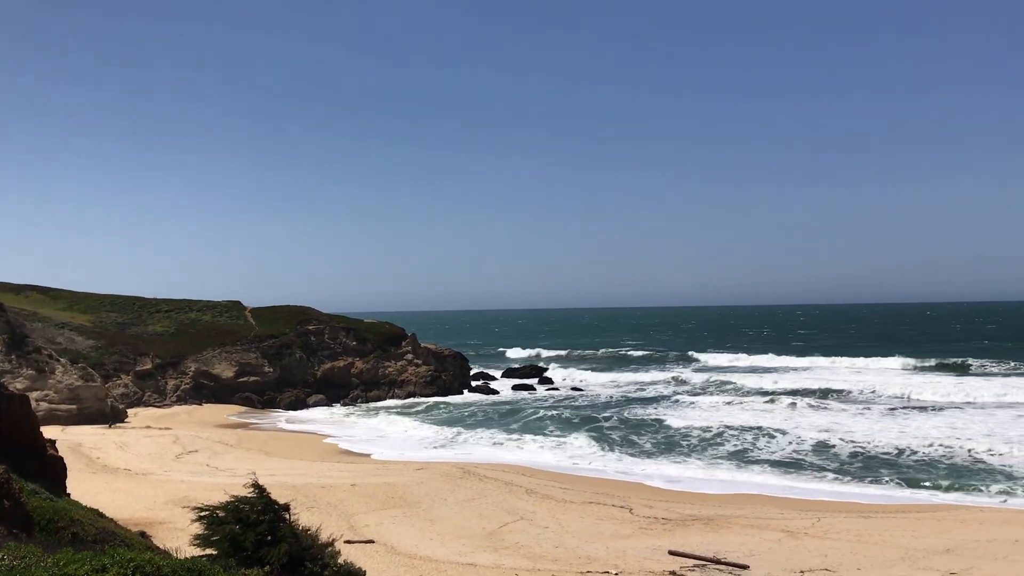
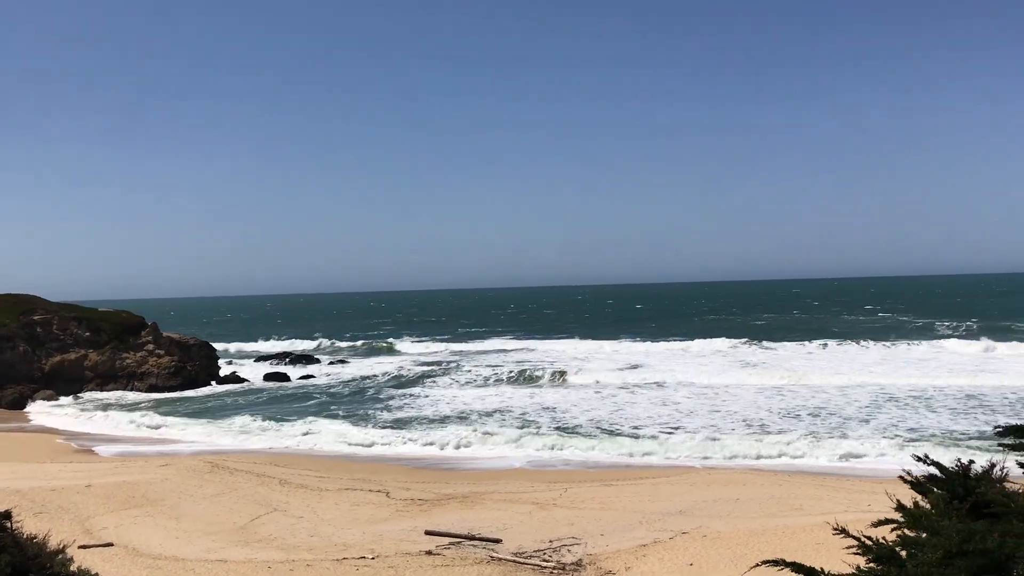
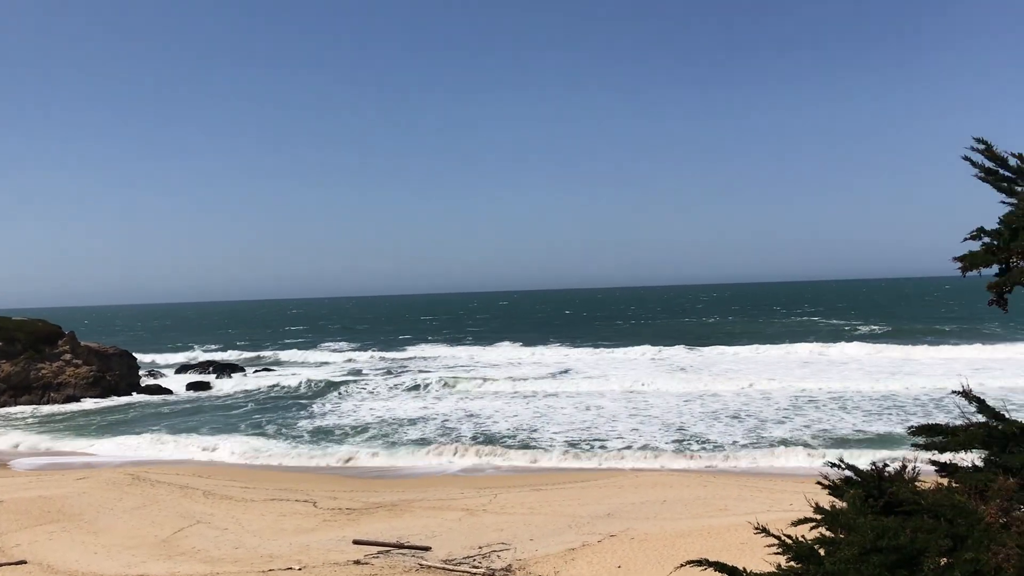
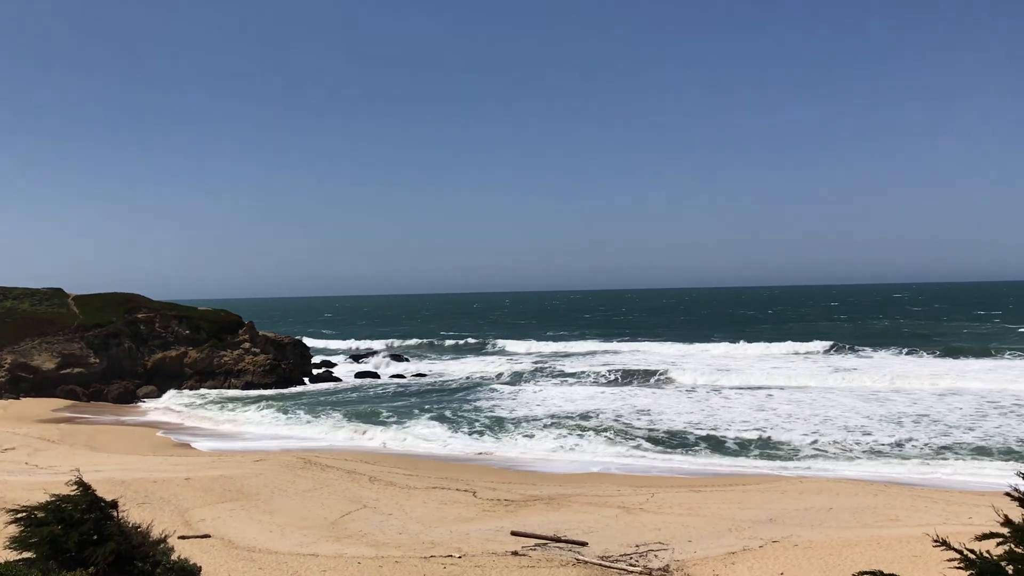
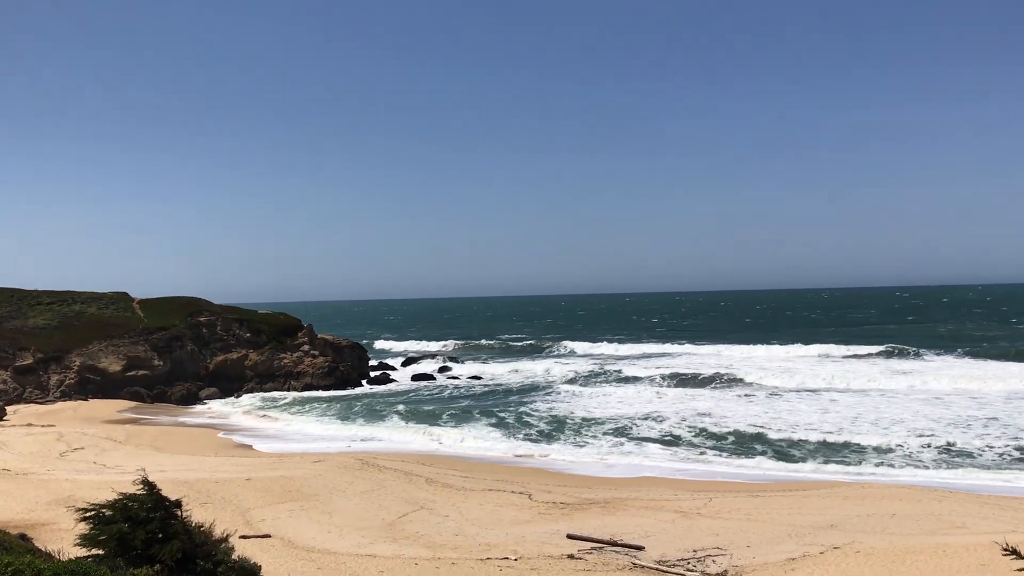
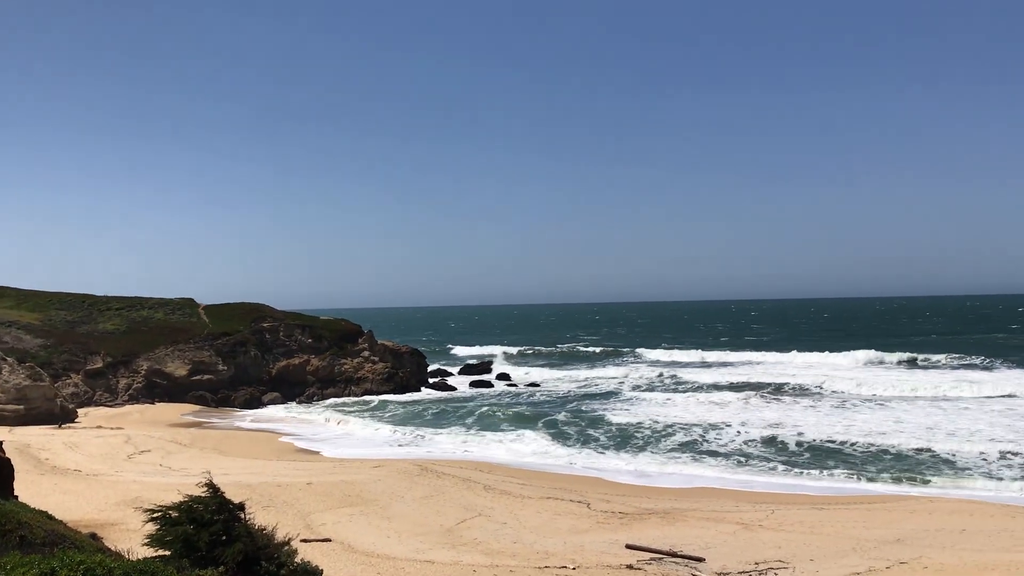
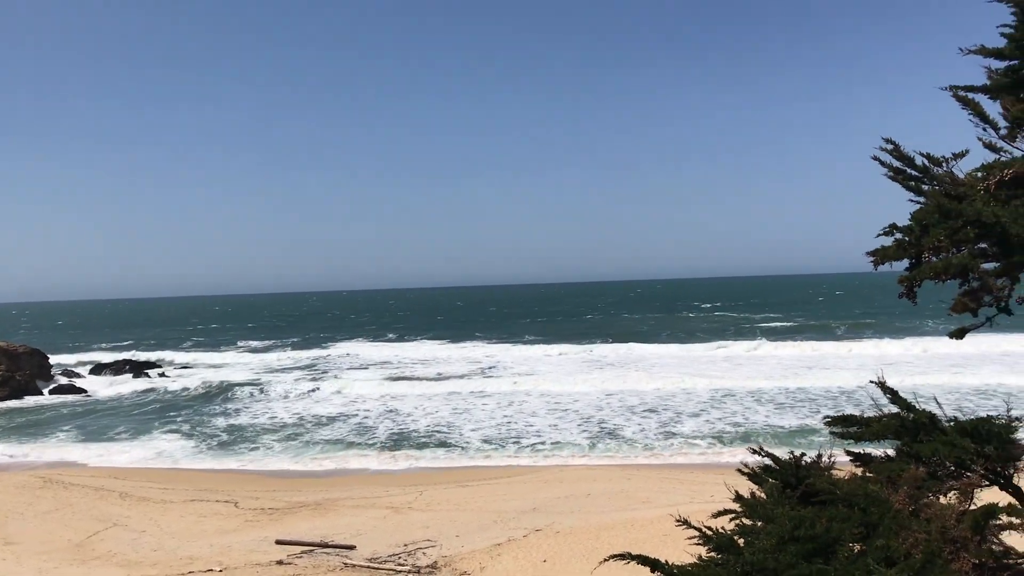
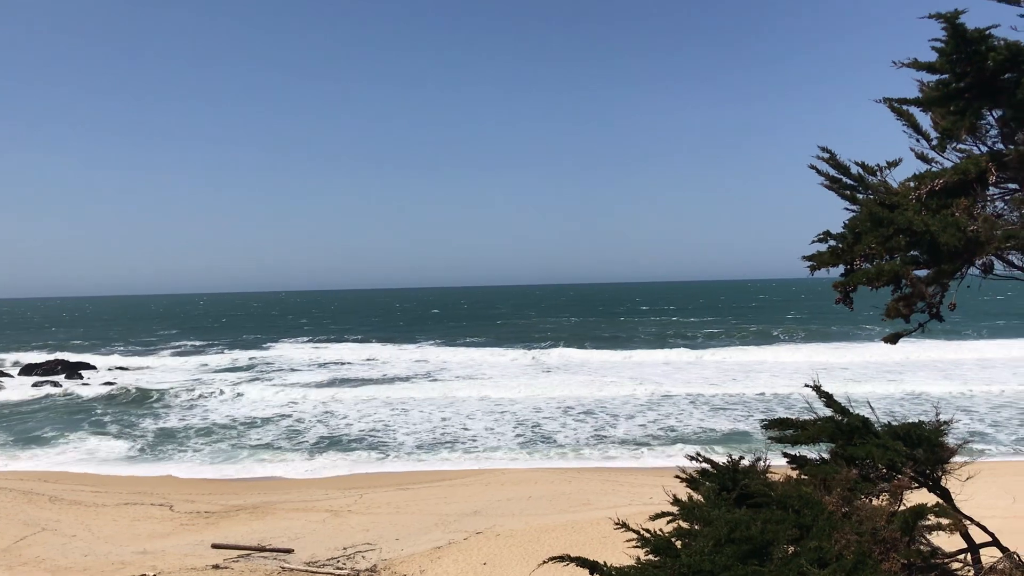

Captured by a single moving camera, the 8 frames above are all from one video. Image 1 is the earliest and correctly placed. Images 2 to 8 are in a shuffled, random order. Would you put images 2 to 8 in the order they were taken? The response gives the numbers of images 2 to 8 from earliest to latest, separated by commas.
6, 5, 4, 2, 3, 7, 8
